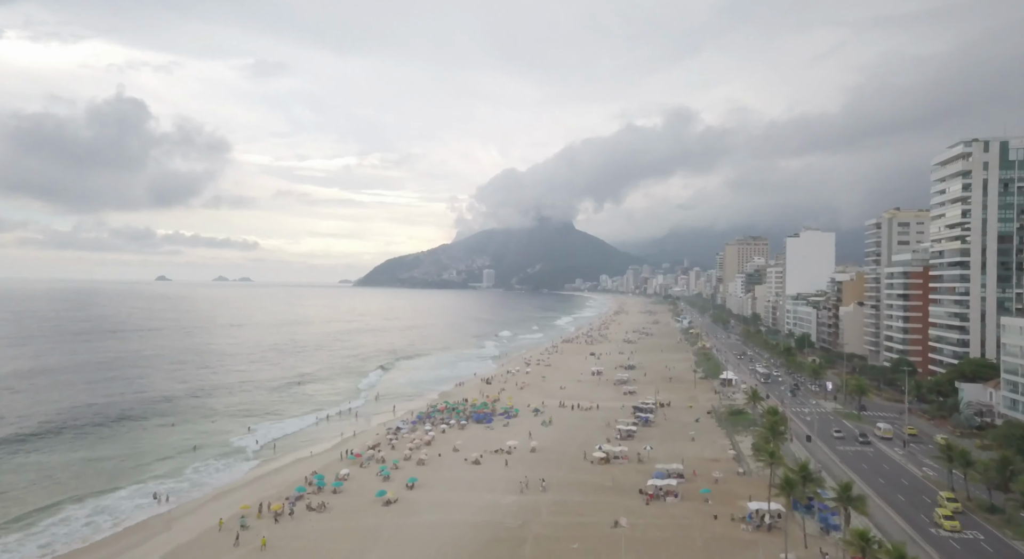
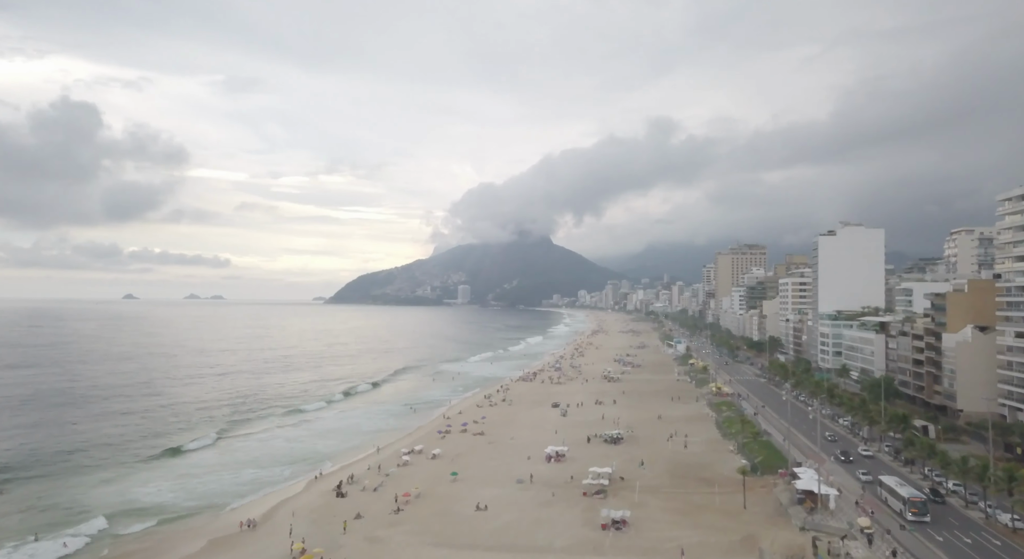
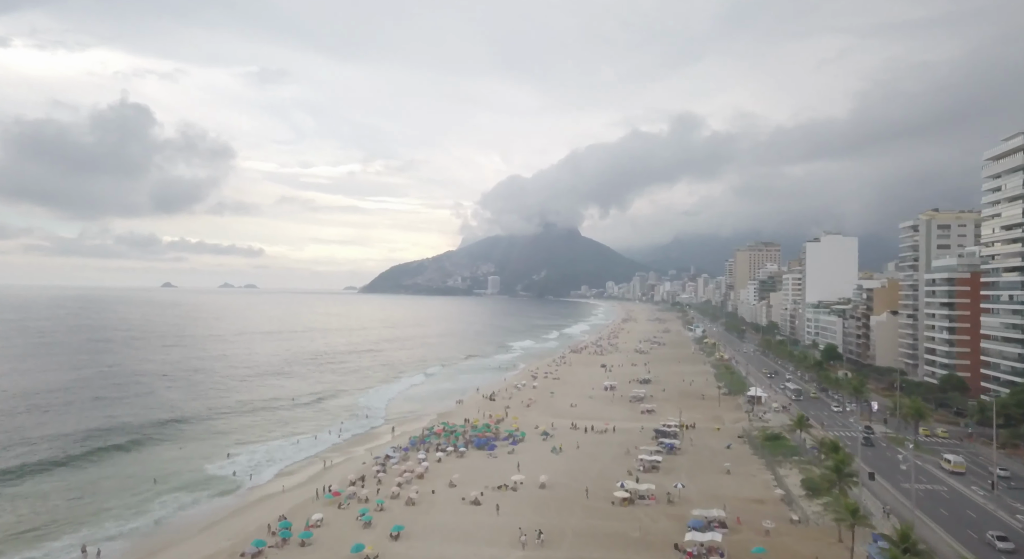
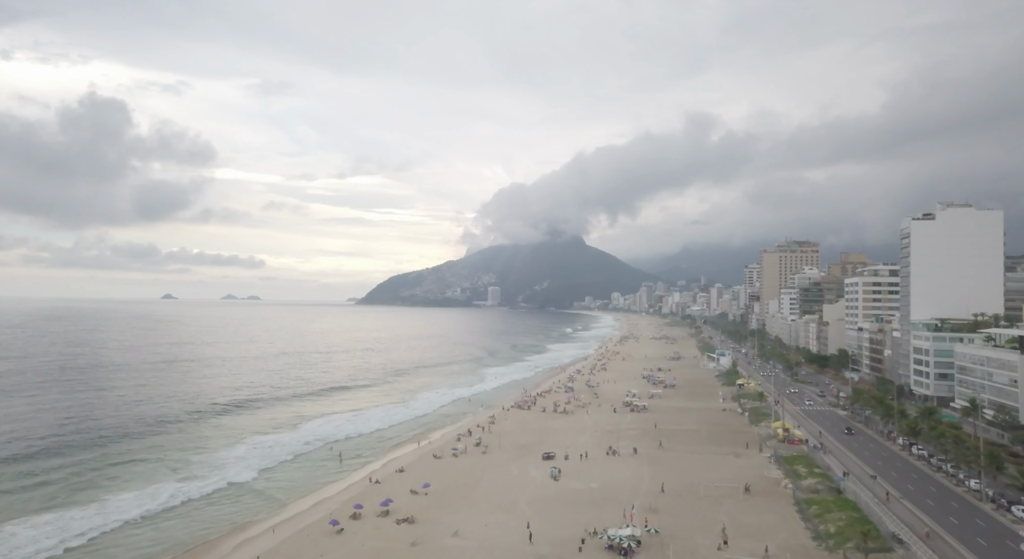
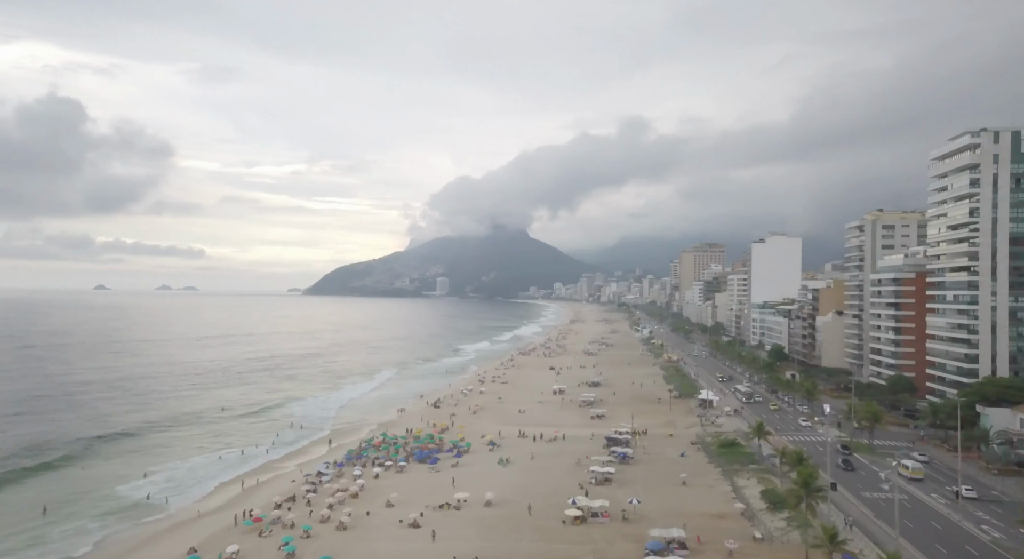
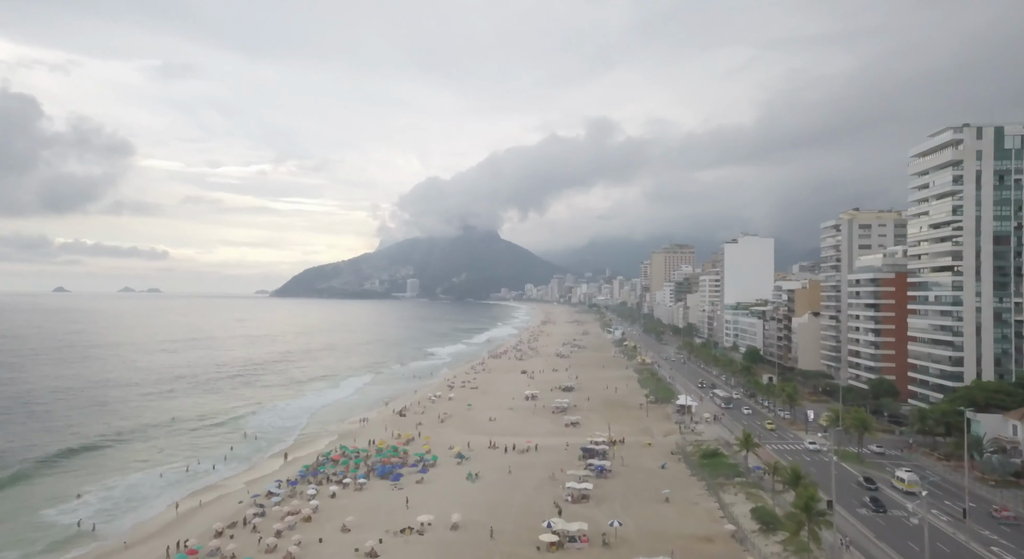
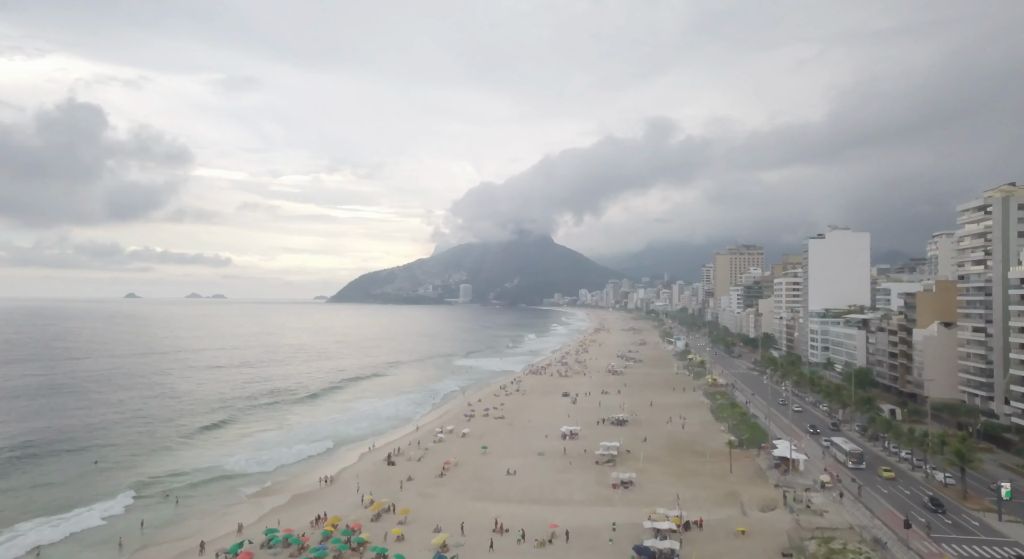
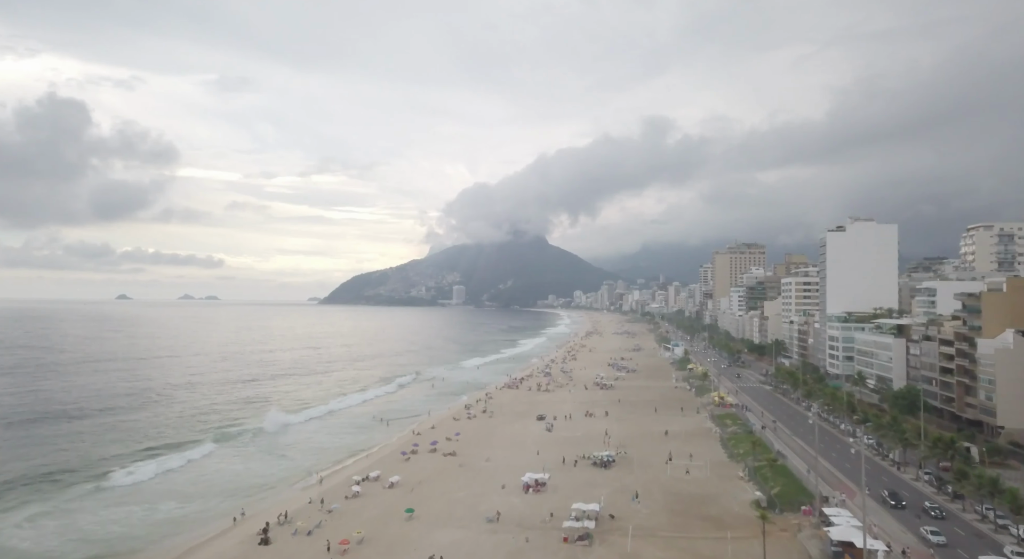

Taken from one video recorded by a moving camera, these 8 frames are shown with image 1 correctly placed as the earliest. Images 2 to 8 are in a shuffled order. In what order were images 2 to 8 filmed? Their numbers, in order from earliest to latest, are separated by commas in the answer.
3, 5, 6, 7, 2, 8, 4
